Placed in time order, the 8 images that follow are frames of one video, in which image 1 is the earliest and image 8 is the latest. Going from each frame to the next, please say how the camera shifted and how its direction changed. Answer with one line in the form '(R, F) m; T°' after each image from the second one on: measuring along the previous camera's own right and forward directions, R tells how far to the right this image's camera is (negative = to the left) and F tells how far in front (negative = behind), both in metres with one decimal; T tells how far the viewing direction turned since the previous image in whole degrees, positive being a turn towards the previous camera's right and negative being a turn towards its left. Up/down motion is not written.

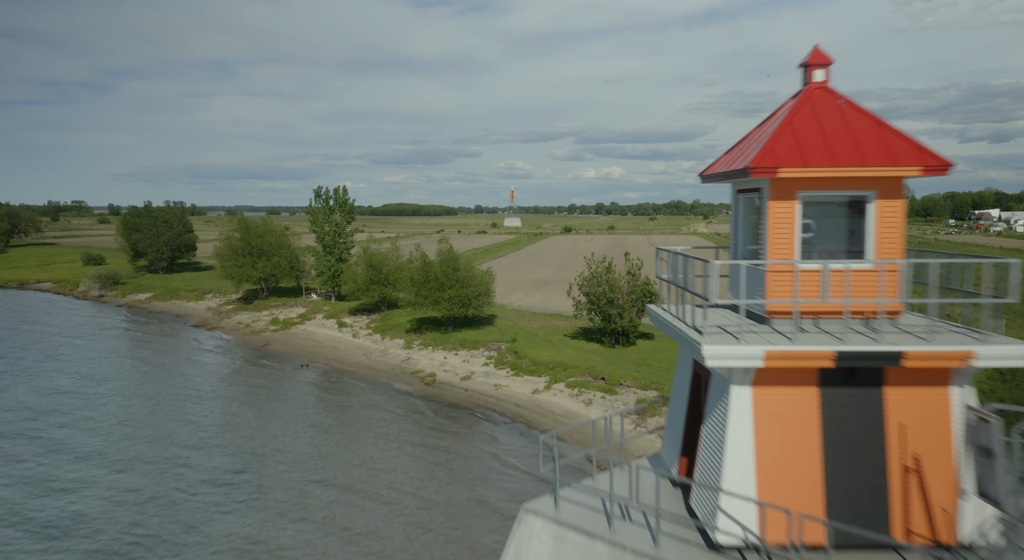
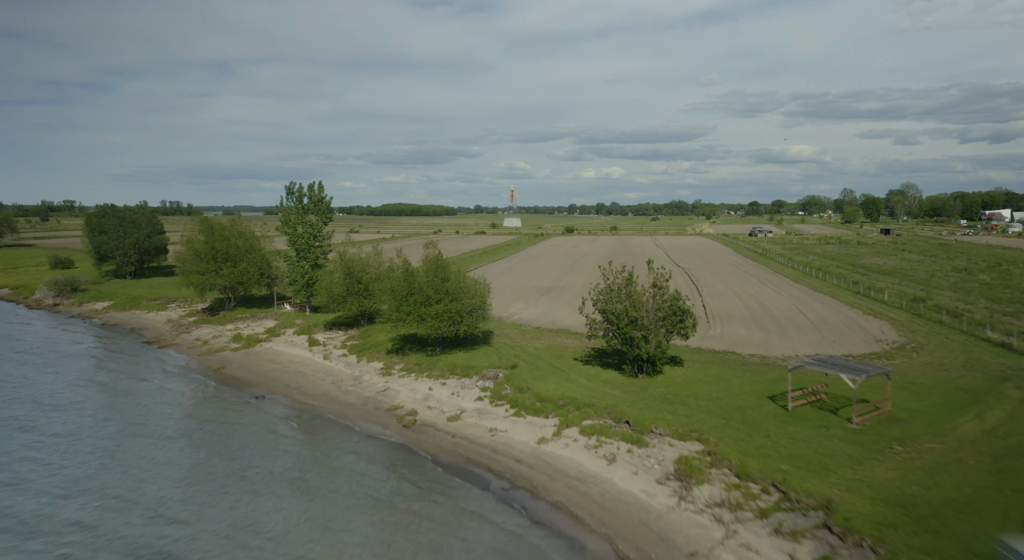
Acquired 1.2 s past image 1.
(0.0, +5.0) m; 0°
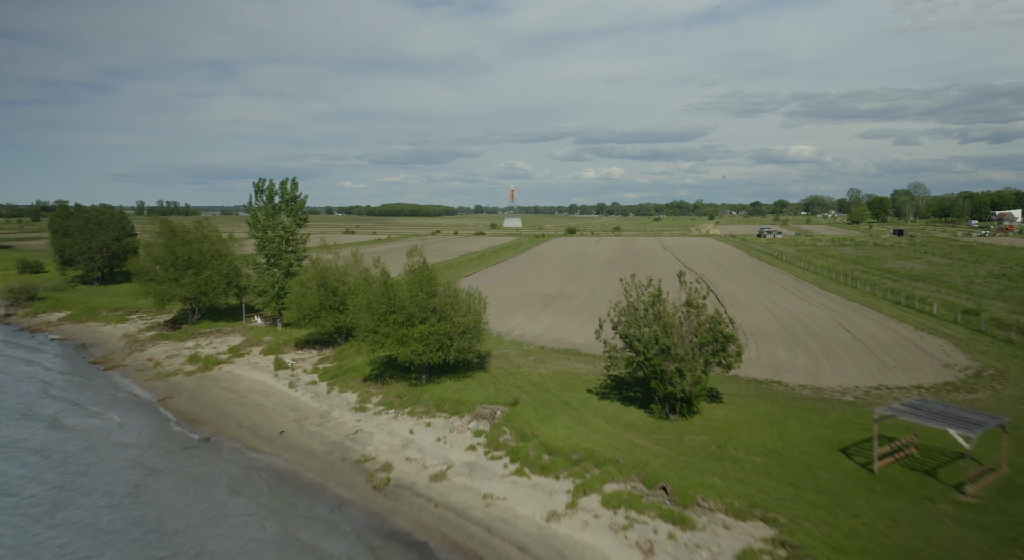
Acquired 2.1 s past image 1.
(0.0, +4.4) m; 0°
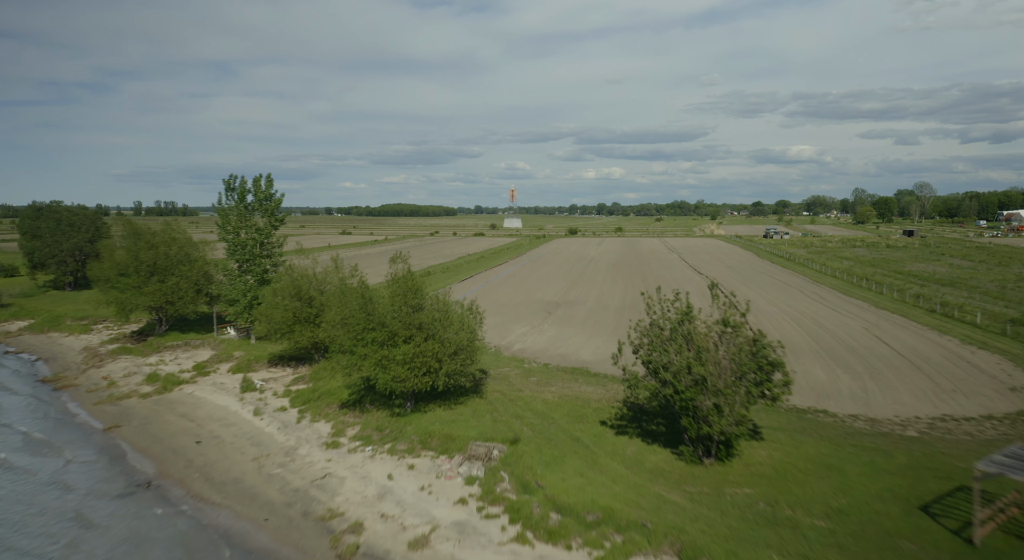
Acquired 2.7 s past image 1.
(0.0, +3.1) m; 0°
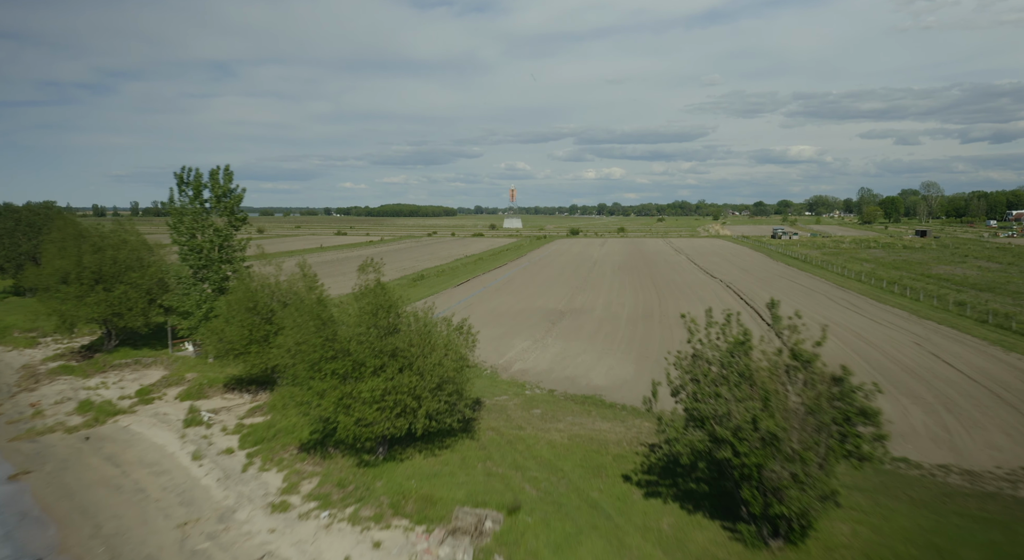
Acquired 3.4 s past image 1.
(+0.1, +3.8) m; 0°
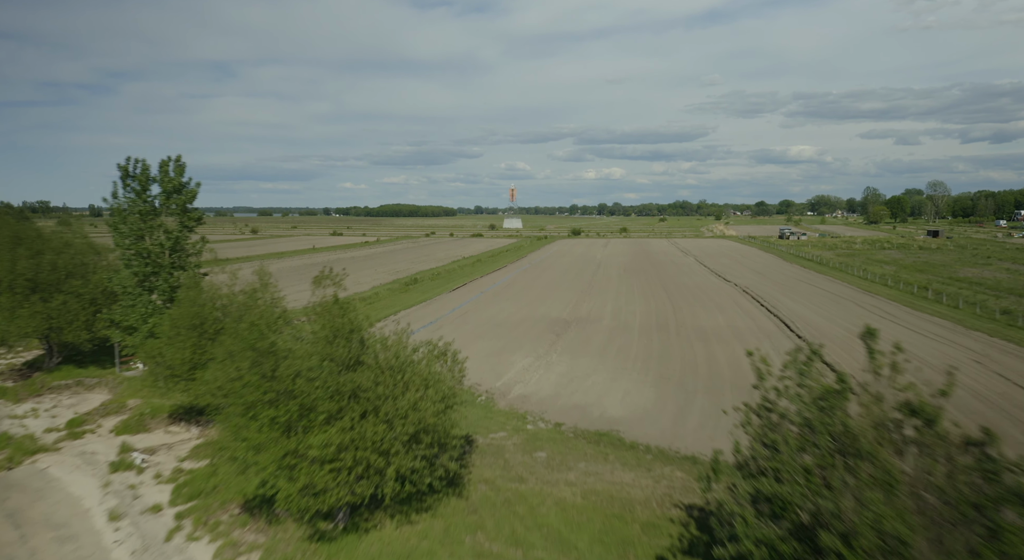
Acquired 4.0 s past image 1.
(0.0, +3.4) m; 0°
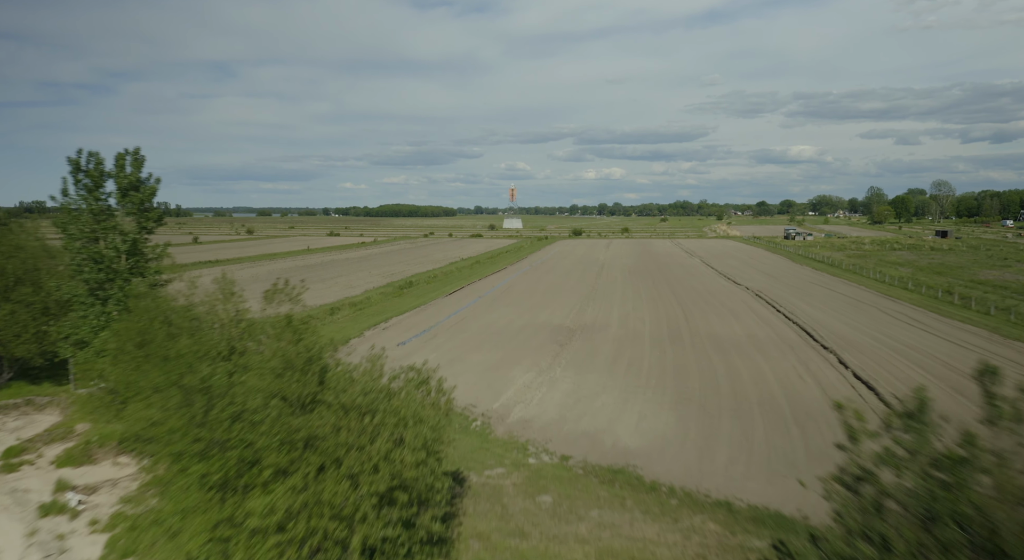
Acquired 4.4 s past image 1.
(0.0, +2.3) m; 0°
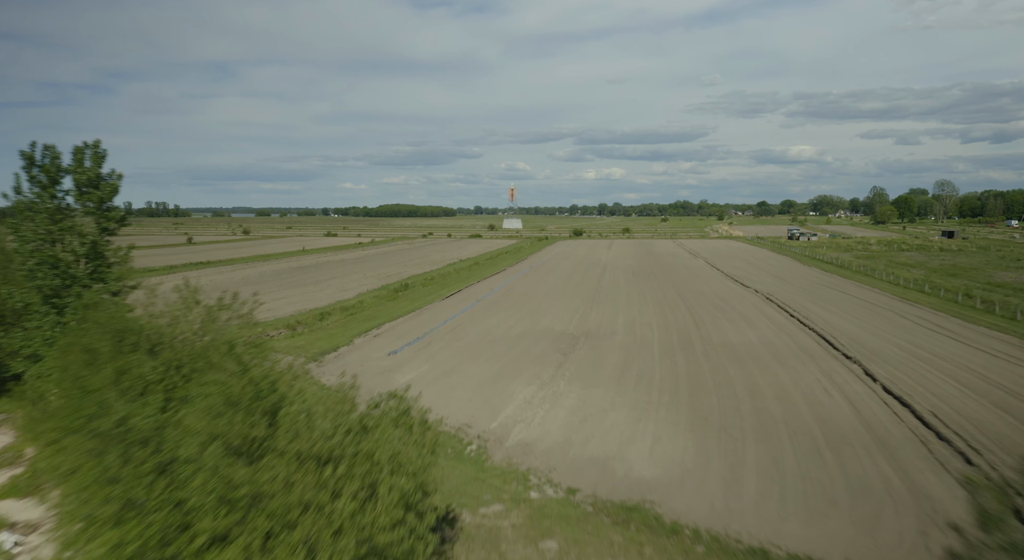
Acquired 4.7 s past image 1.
(0.0, +1.7) m; 0°
